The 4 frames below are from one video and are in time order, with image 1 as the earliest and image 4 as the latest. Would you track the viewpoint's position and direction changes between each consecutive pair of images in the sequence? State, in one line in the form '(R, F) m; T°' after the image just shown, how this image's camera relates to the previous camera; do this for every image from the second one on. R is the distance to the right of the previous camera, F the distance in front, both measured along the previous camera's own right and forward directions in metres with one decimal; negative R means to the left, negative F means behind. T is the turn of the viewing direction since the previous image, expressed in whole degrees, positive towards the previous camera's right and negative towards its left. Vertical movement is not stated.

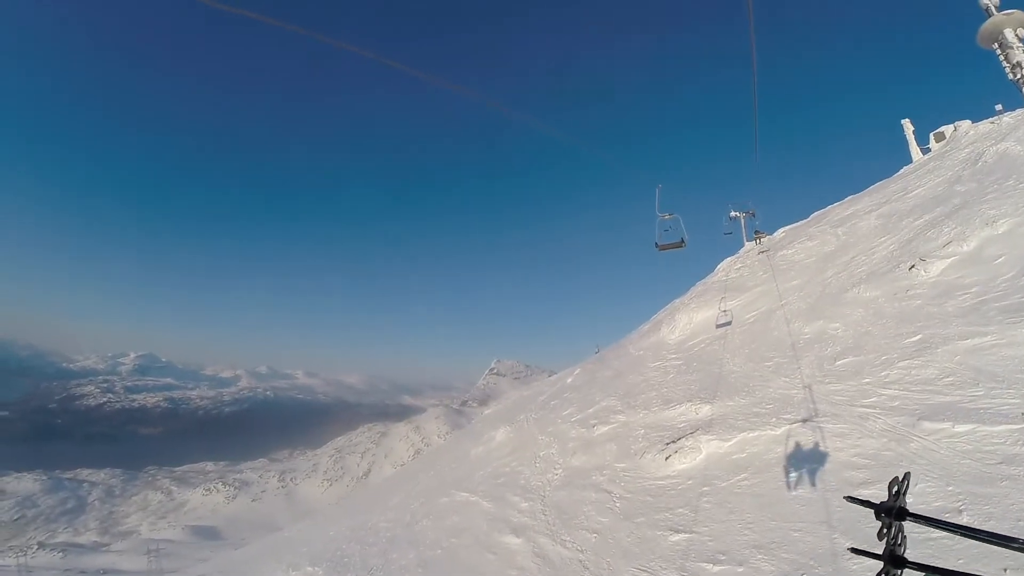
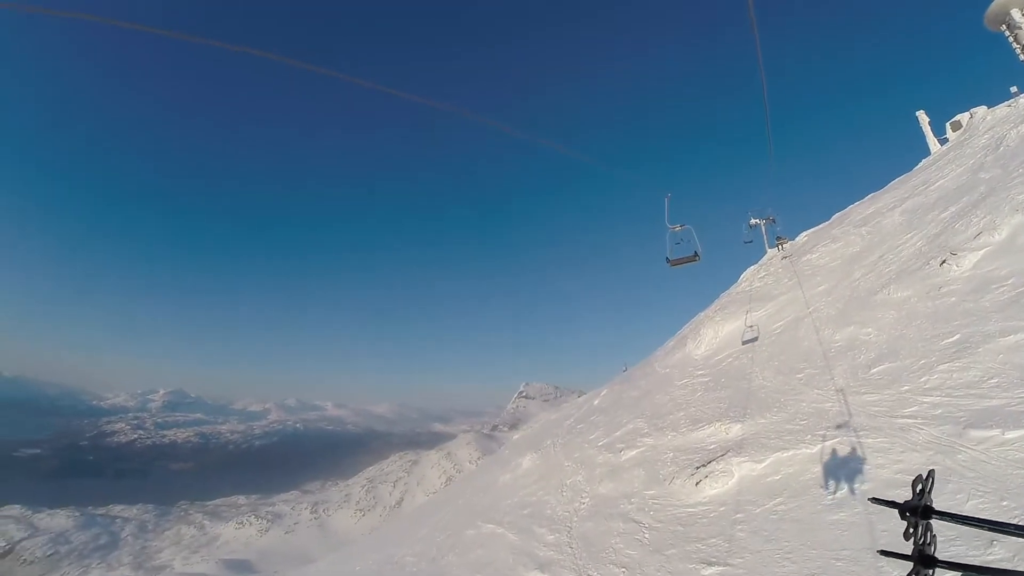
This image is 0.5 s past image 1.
(+0.5, +0.8) m; -2°
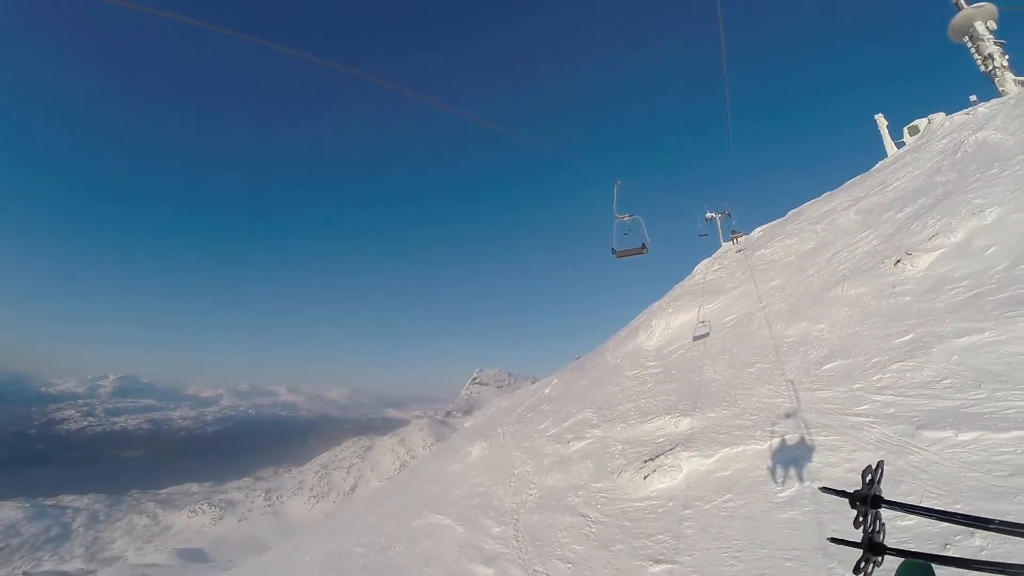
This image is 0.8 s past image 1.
(+1.3, +1.4) m; +3°
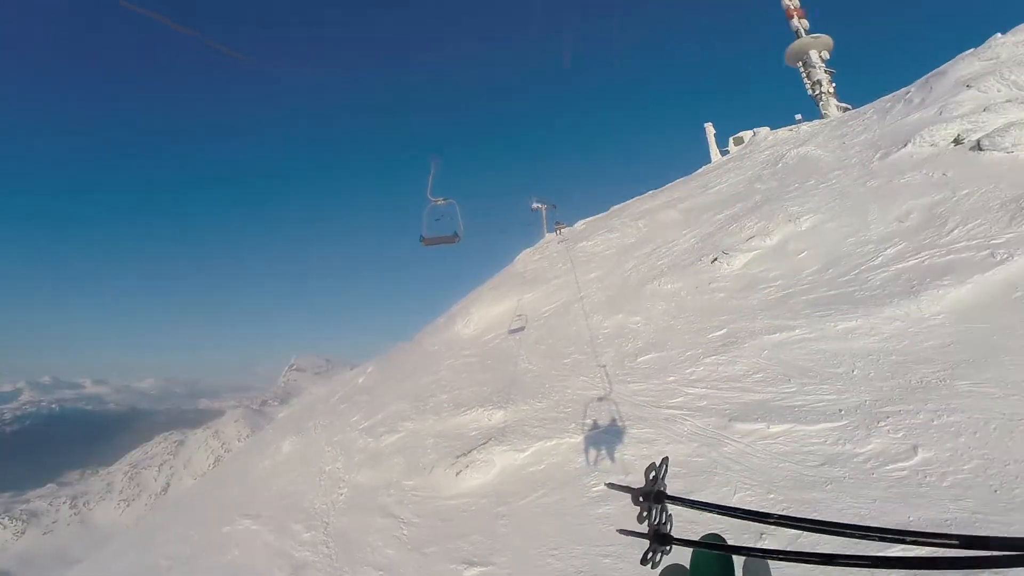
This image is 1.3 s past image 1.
(+3.4, +1.8) m; +11°
